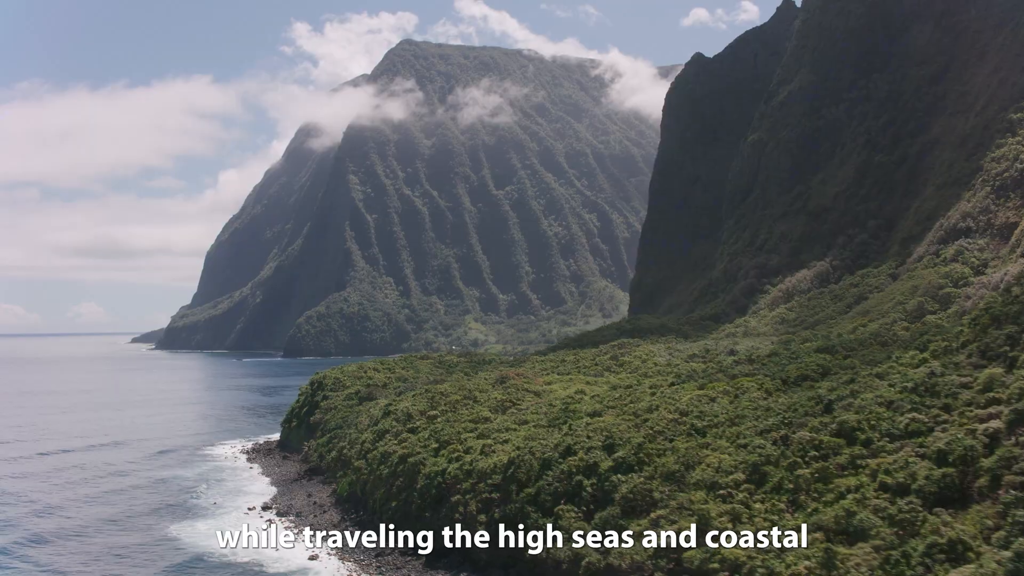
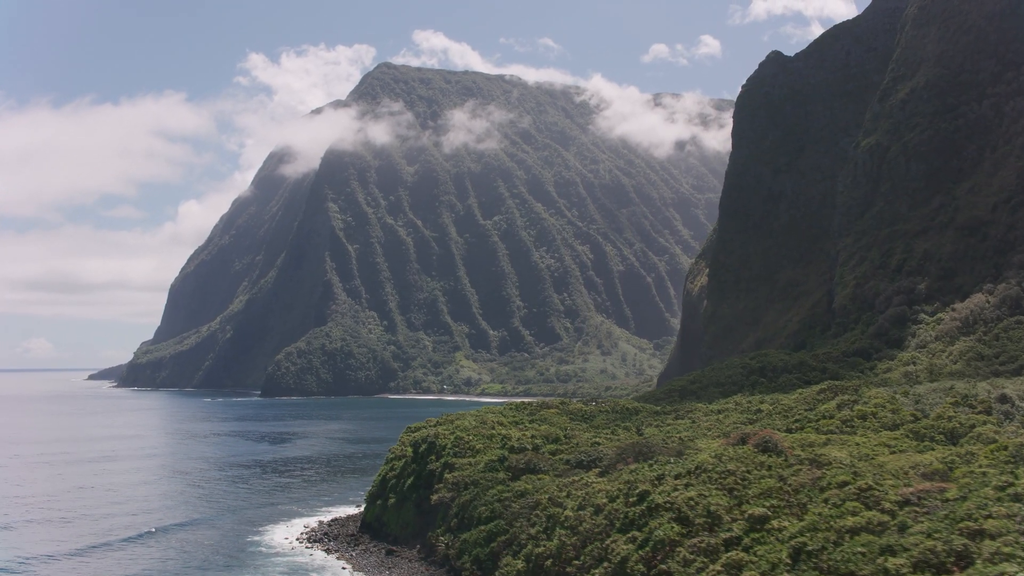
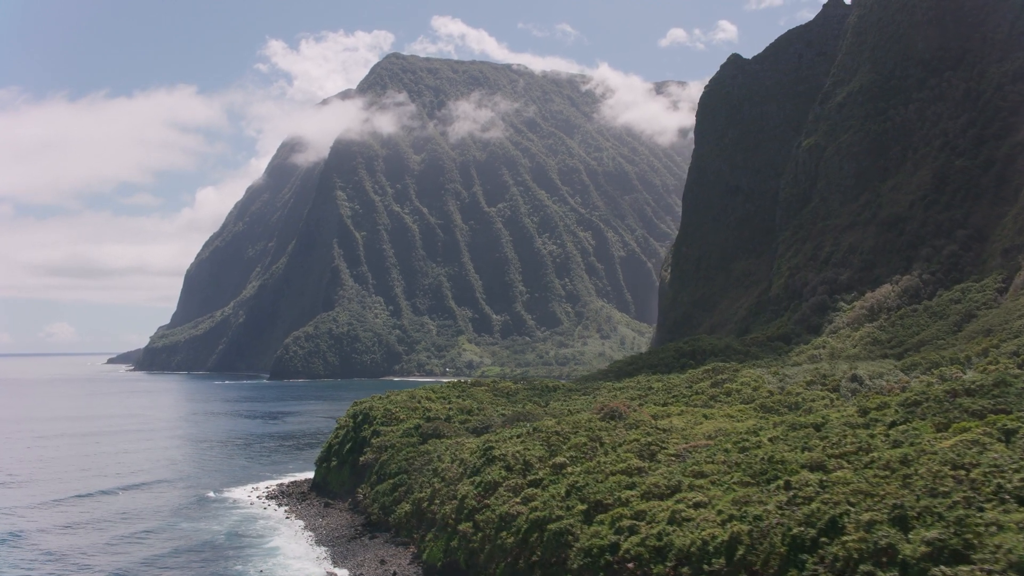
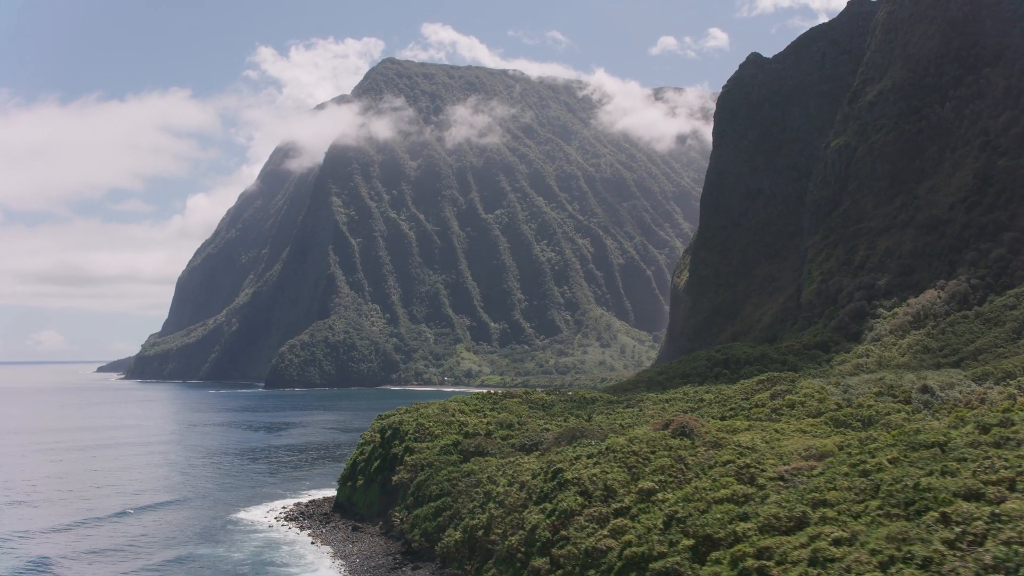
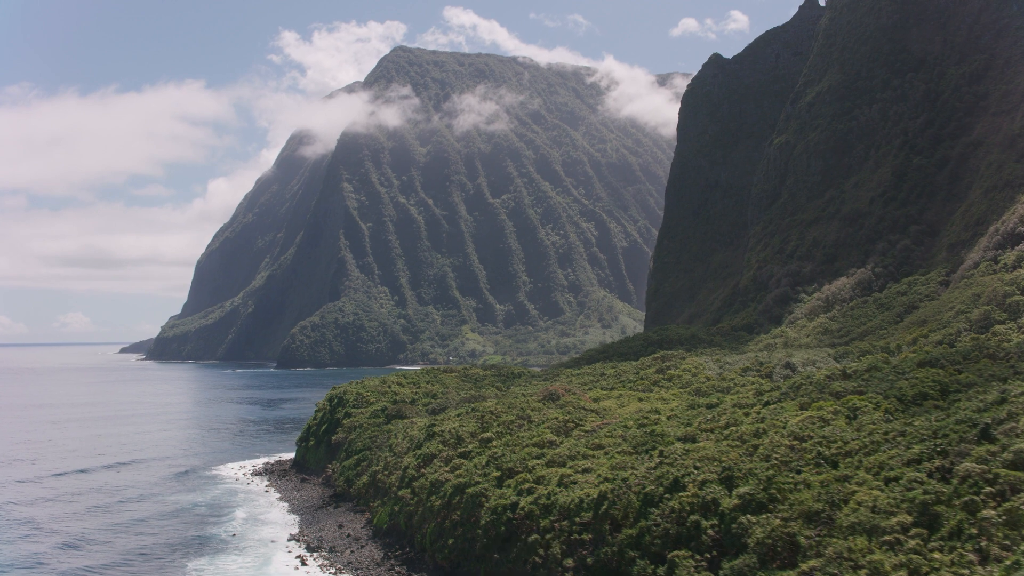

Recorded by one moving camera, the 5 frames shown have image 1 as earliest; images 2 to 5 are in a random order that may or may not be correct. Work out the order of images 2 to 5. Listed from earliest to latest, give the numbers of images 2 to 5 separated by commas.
5, 3, 4, 2
